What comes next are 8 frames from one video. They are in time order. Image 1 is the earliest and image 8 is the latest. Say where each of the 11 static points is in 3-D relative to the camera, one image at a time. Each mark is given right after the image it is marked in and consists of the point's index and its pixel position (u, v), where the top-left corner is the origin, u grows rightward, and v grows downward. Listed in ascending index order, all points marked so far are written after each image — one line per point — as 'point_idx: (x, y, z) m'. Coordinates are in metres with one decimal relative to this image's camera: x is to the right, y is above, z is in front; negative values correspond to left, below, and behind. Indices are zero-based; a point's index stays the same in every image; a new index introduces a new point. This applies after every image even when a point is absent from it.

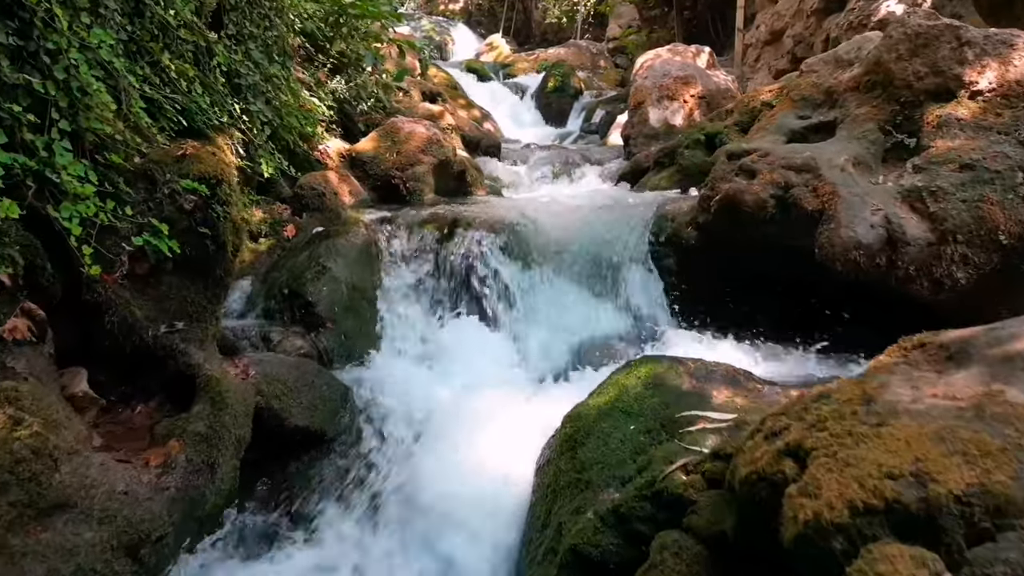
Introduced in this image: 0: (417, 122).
0: (-0.9, +1.6, +7.0) m
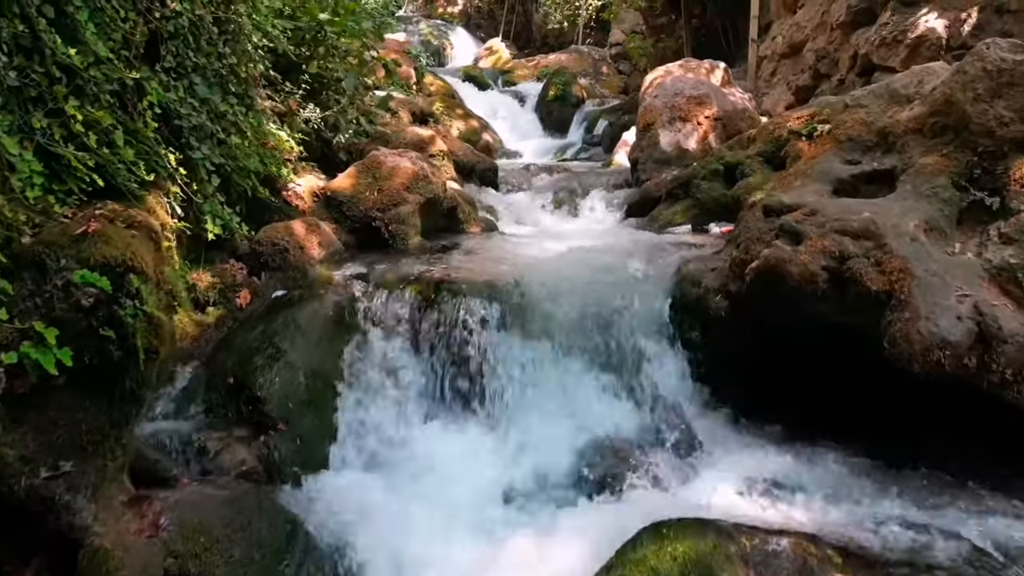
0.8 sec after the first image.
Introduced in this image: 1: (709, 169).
0: (-0.9, +1.1, +6.2) m
1: (+1.9, +1.2, +7.1) m
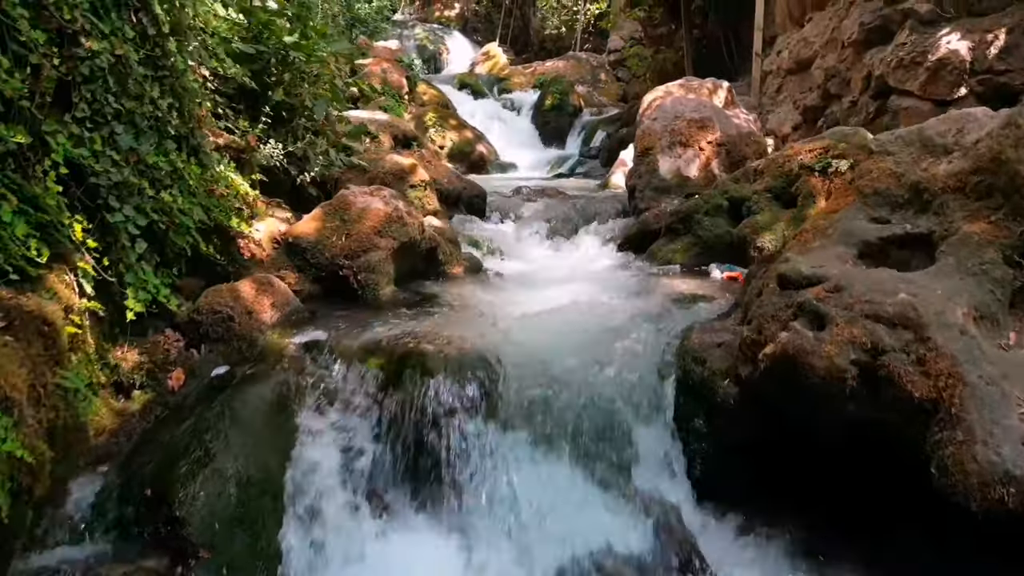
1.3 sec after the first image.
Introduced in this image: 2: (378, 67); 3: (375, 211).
0: (-1.0, +0.8, +5.6) m
1: (+1.8, +0.8, +6.6) m
2: (-3.3, +5.5, +18.1) m
3: (-1.0, +0.6, +5.4) m
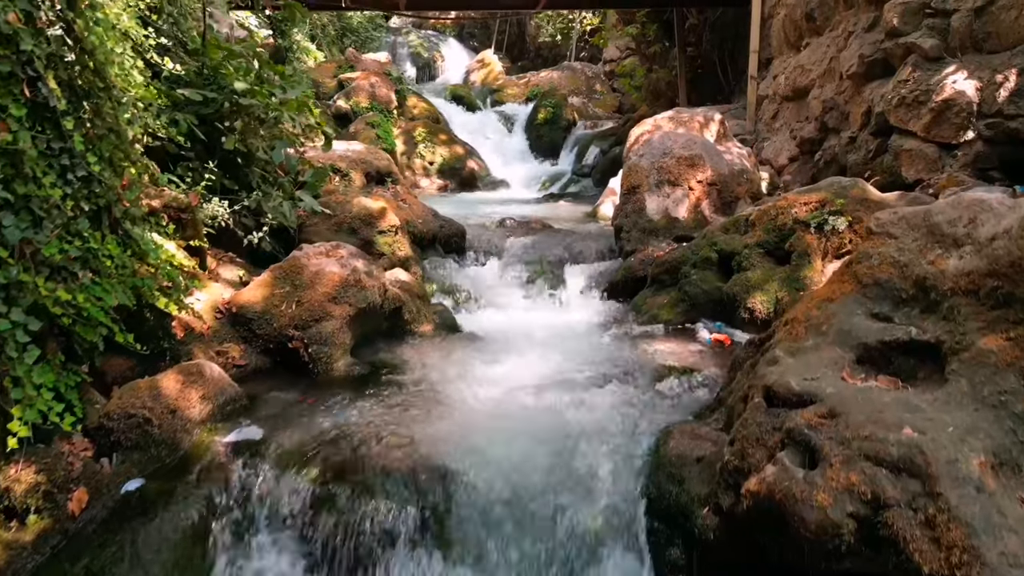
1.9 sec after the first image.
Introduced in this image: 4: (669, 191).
0: (-1.3, +0.3, +5.2) m
1: (+1.6, +0.3, +6.1) m
2: (-3.5, +5.0, +17.7) m
3: (-1.2, +0.1, +5.0) m
4: (+1.6, +1.0, +7.4) m
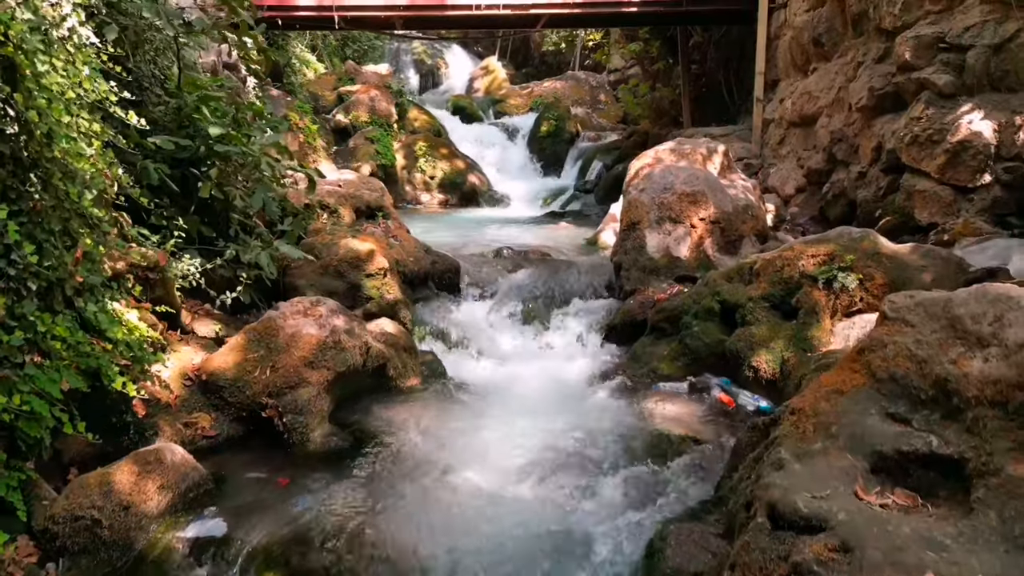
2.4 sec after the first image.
0: (-1.3, -0.1, +4.9) m
1: (+1.5, -0.1, +5.8) m
2: (-3.5, +4.6, +17.4) m
3: (-1.3, -0.3, +4.7) m
4: (+1.5, +0.6, +7.1) m
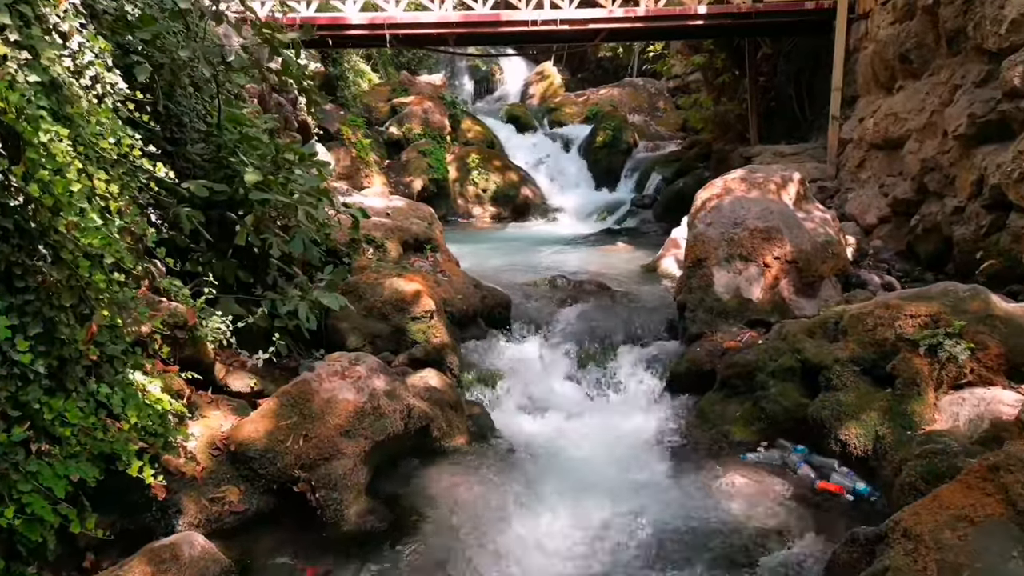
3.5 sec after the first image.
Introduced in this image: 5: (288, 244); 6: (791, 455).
0: (-1.0, -0.5, +4.5) m
1: (+1.9, -0.5, +5.2) m
2: (-2.2, +4.3, +17.1) m
3: (-1.0, -0.7, +4.3) m
4: (+2.0, +0.2, +6.5) m
5: (-1.5, +0.3, +5.0) m
6: (+1.8, -1.1, +4.8) m
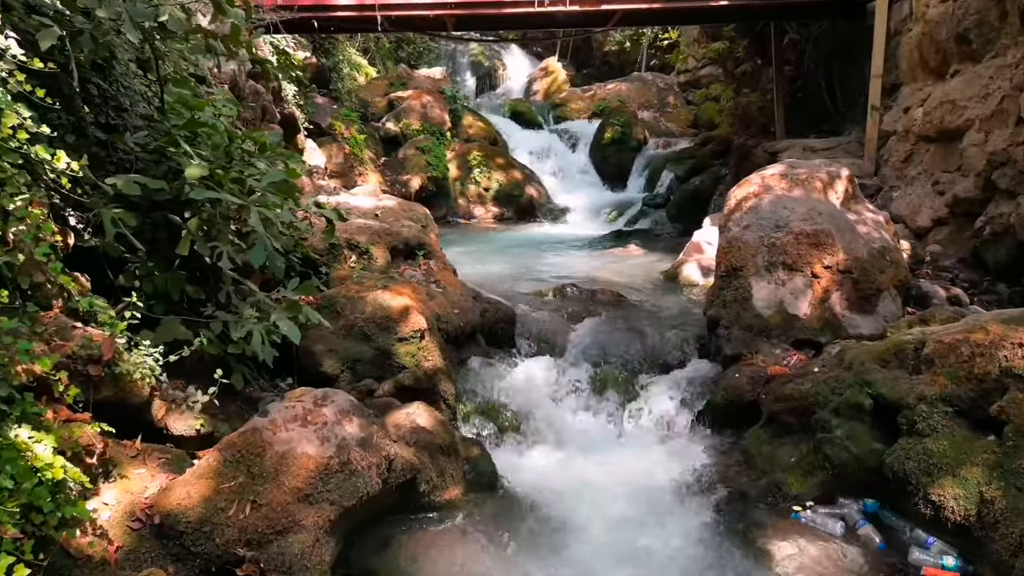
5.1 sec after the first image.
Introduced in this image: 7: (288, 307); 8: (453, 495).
0: (-0.9, -0.6, +3.6) m
1: (+1.9, -0.6, +4.3) m
2: (-2.1, +4.2, +16.2) m
3: (-1.0, -0.8, +3.4) m
4: (+2.1, +0.1, +5.6) m
5: (-1.5, +0.2, +4.1) m
6: (+1.8, -1.2, +3.9) m
7: (-1.2, -0.1, +4.0) m
8: (-0.3, -1.2, +4.1) m
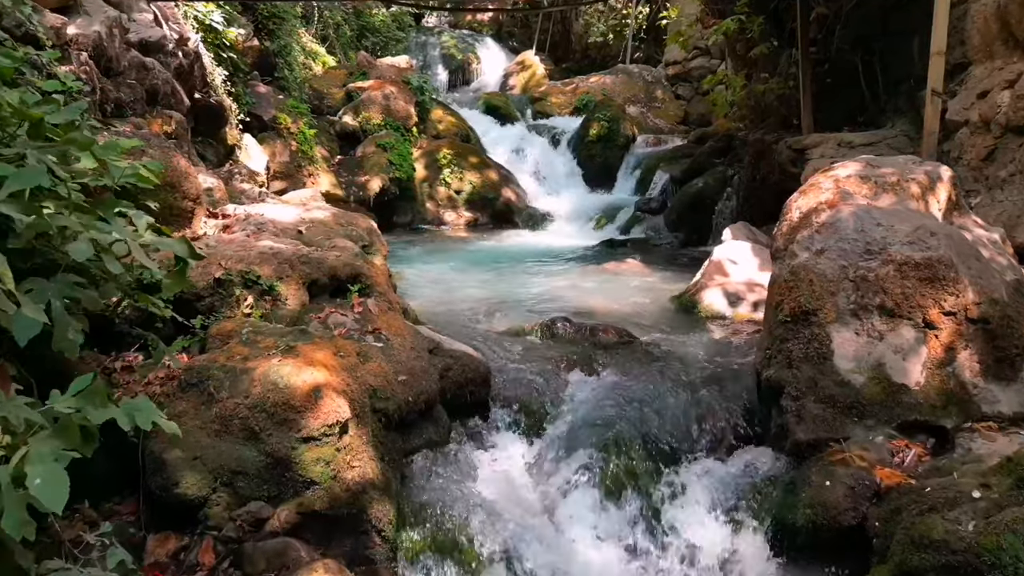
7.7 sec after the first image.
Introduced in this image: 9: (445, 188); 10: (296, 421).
0: (-1.0, -0.9, +1.7) m
1: (+1.8, -0.9, +2.5) m
2: (-2.6, +3.8, +14.3) m
3: (-1.0, -1.1, +1.5) m
4: (+1.9, -0.2, +3.8) m
5: (-1.6, -0.1, +2.2) m
6: (+1.7, -1.5, +2.1) m
7: (-1.3, -0.4, +2.2) m
8: (-0.4, -1.5, +2.3) m
9: (-1.2, +1.8, +13.5) m
10: (-1.0, -0.6, +3.3) m
